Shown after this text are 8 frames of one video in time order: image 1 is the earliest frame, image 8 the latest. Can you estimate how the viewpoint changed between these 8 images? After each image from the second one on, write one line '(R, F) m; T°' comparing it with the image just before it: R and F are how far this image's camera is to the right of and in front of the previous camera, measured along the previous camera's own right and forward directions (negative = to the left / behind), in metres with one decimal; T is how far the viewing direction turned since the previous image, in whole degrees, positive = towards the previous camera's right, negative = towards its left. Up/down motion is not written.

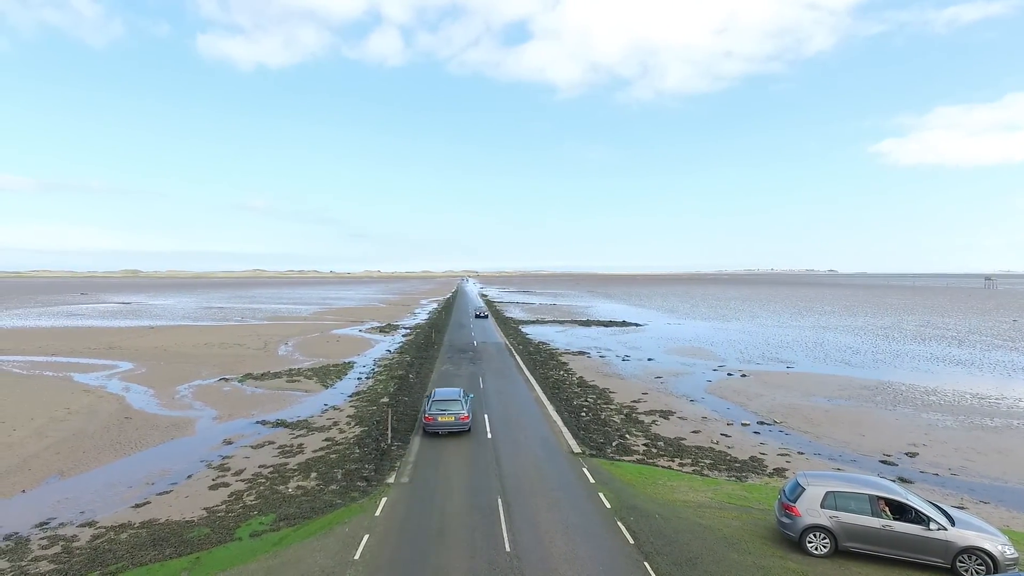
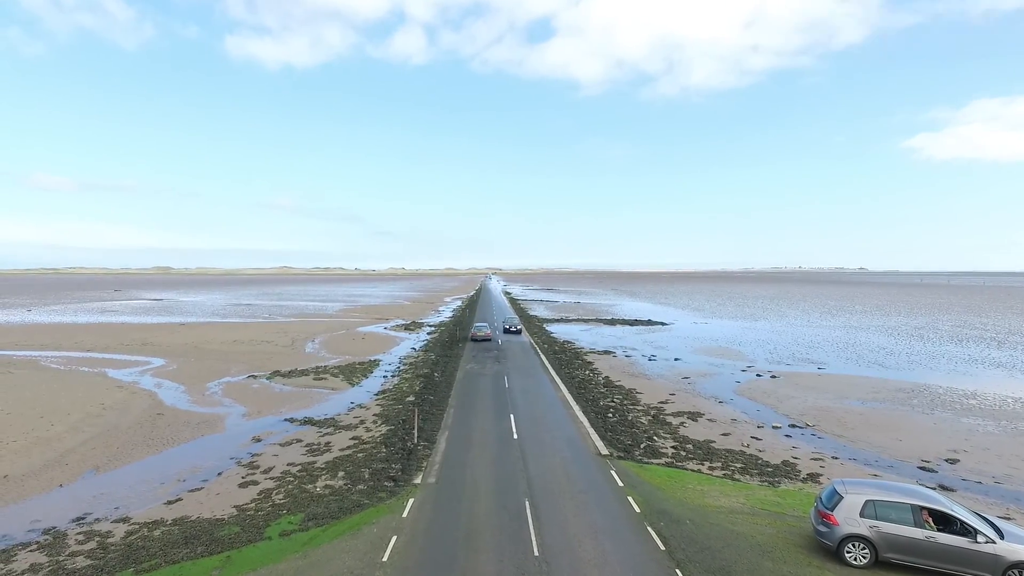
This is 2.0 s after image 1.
(-0.1, +0.1) m; -2°
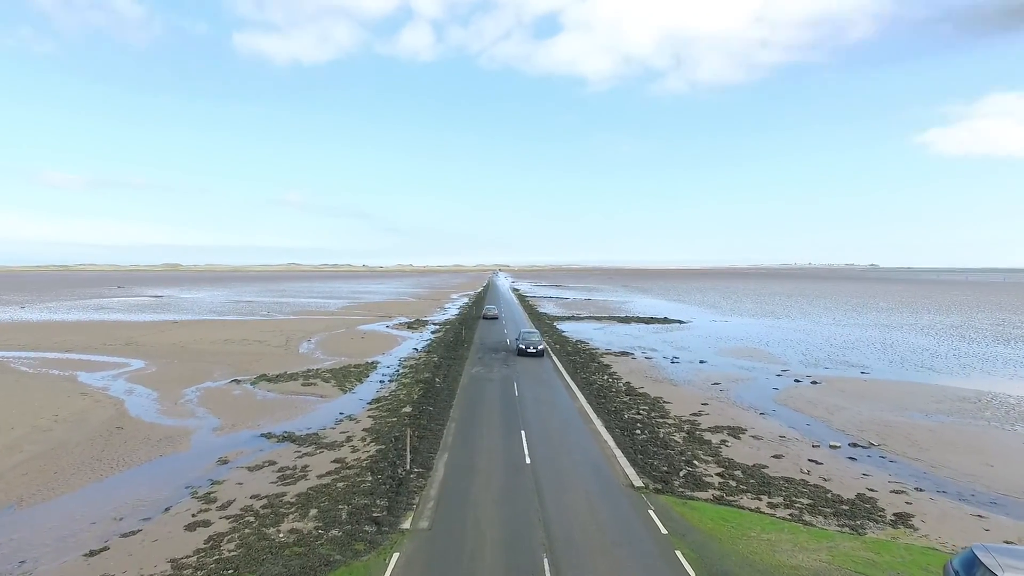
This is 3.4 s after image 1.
(-0.1, +3.2) m; -1°
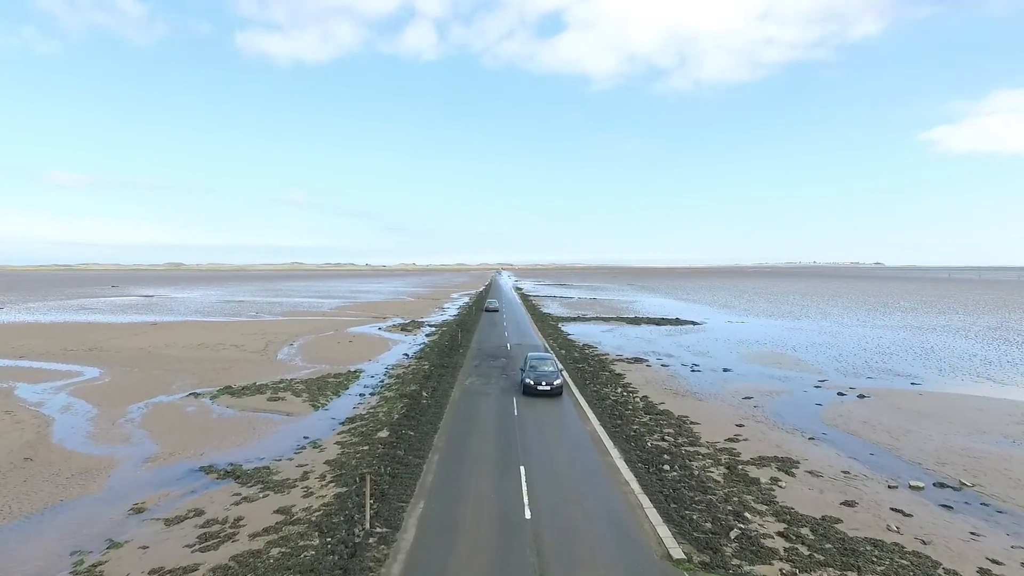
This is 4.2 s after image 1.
(+0.2, +3.8) m; 0°
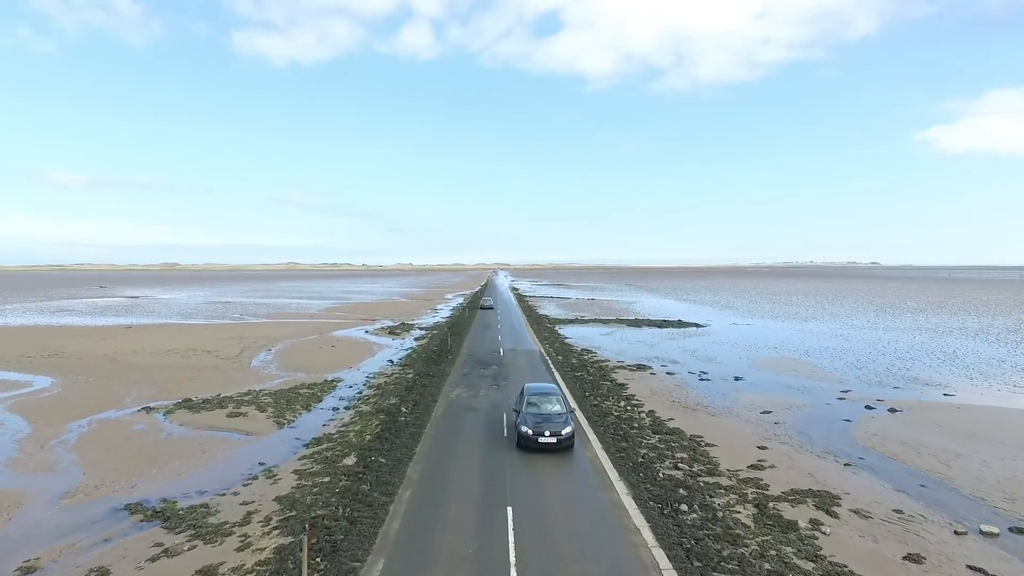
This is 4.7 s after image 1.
(+0.2, +2.6) m; 0°
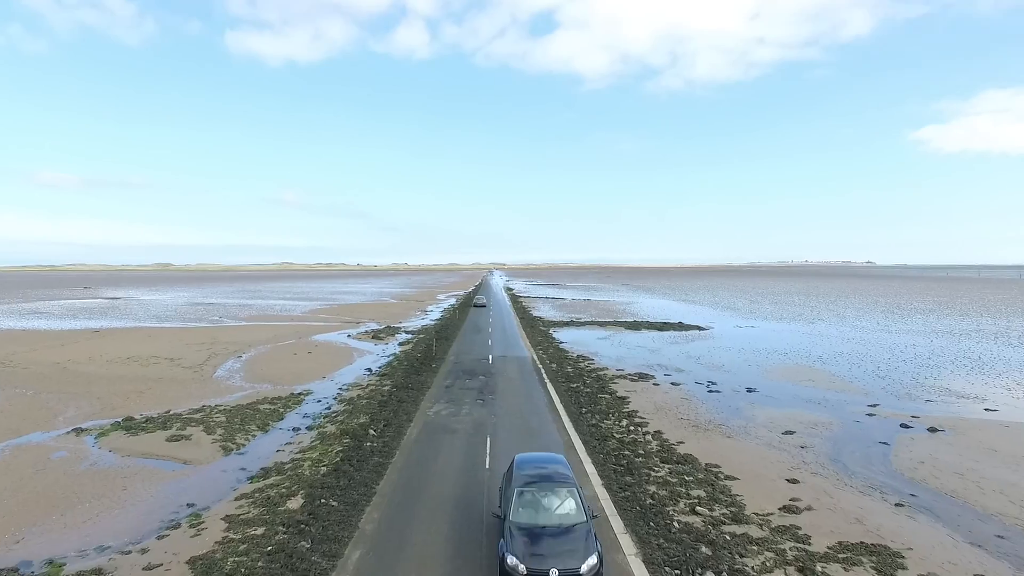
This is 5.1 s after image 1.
(+0.3, +2.8) m; 0°
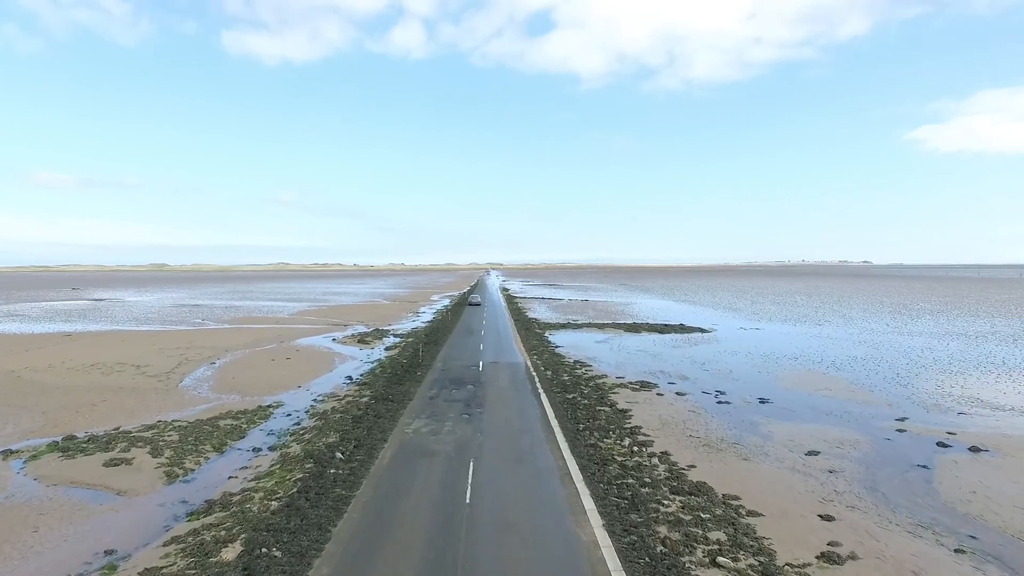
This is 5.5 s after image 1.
(+0.3, +2.2) m; 0°
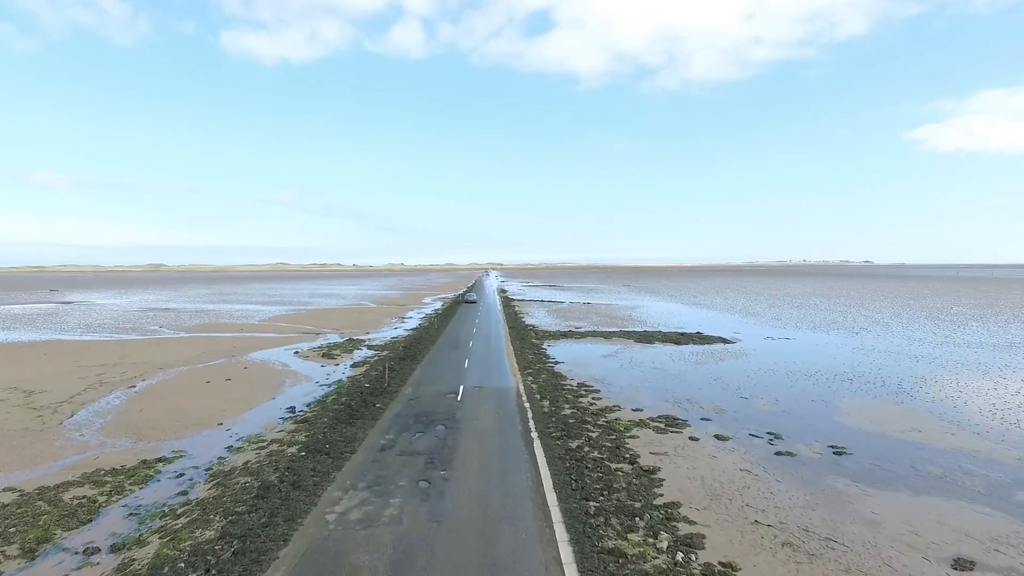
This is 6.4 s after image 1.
(+0.5, +6.3) m; 0°
